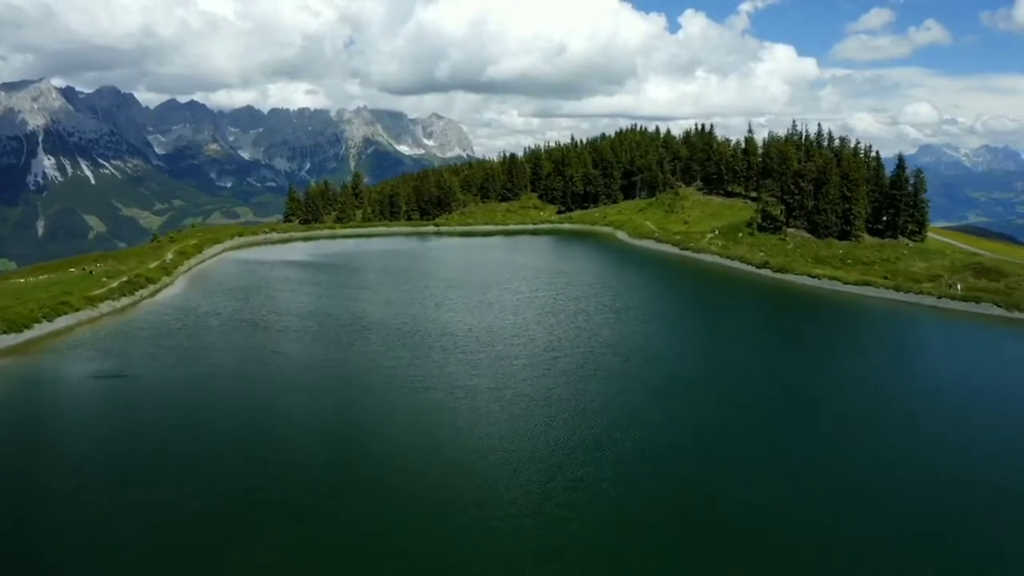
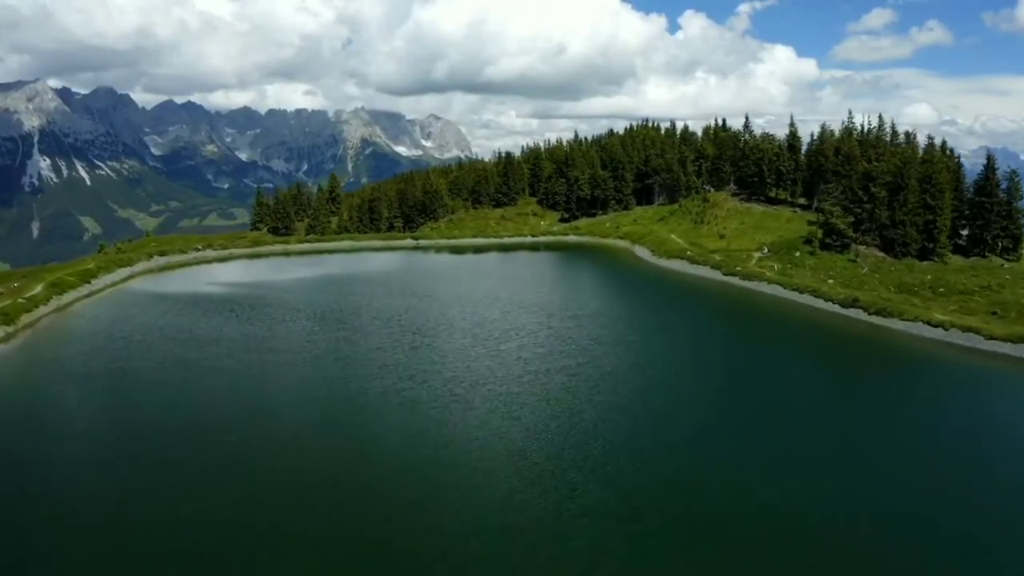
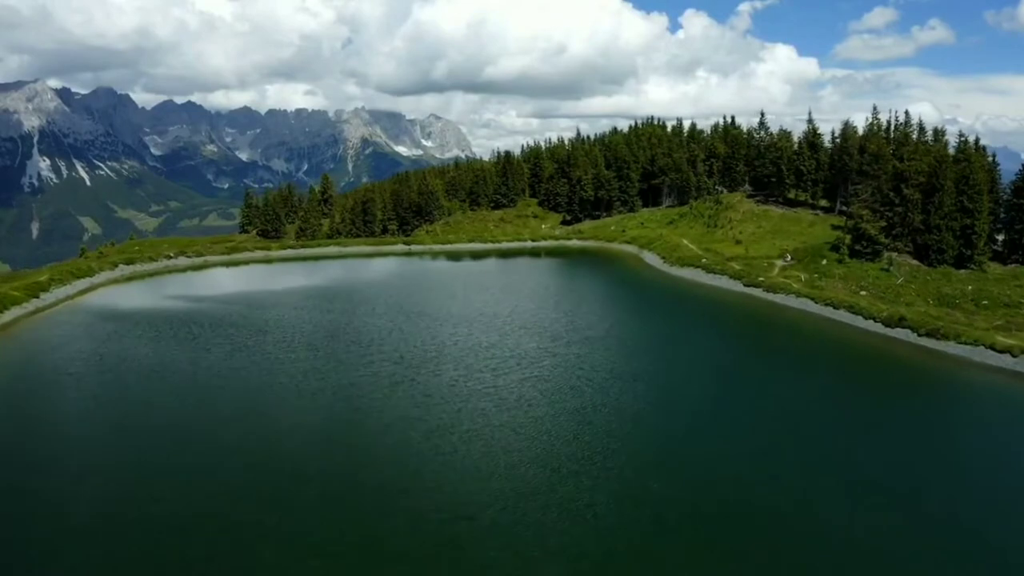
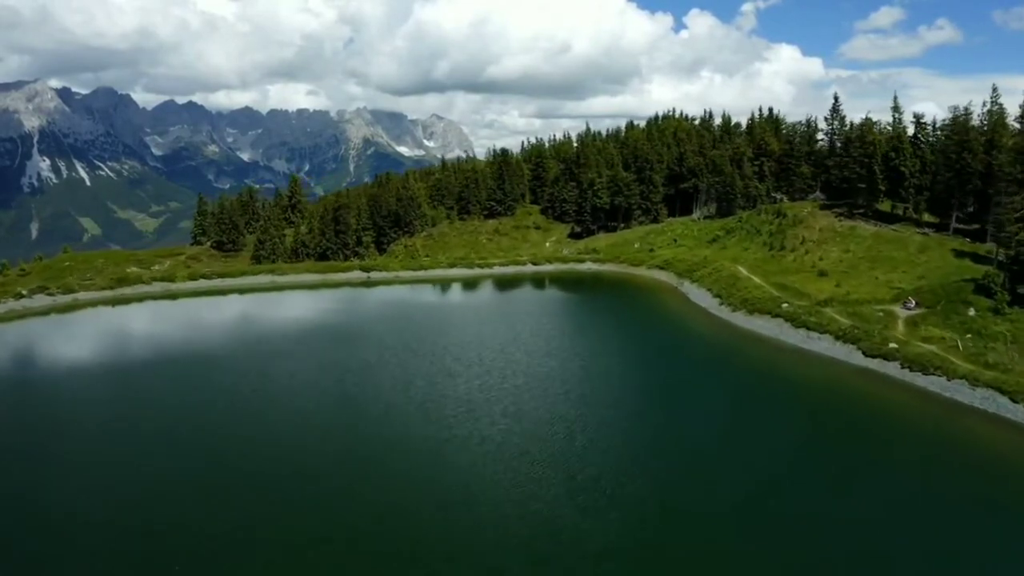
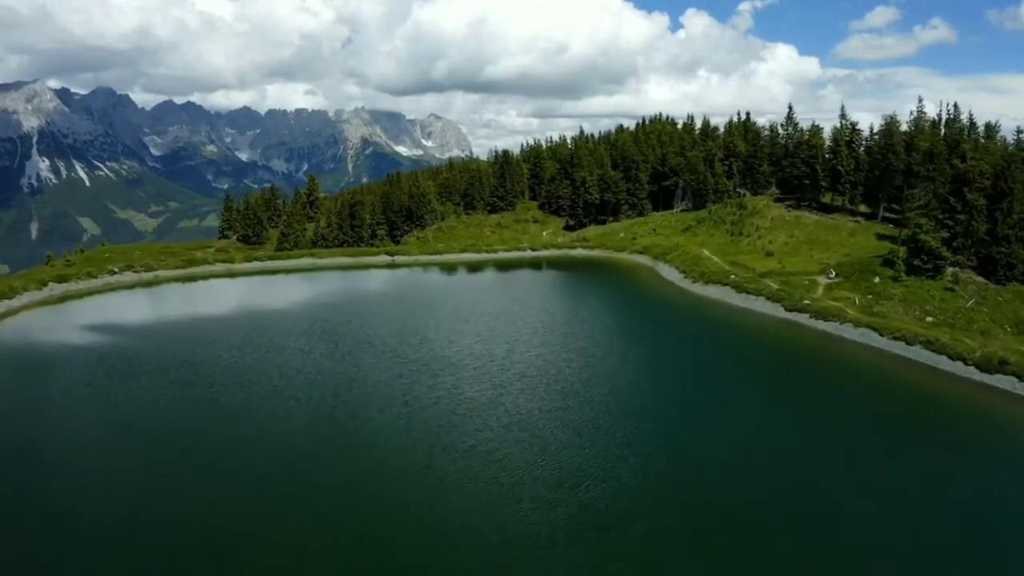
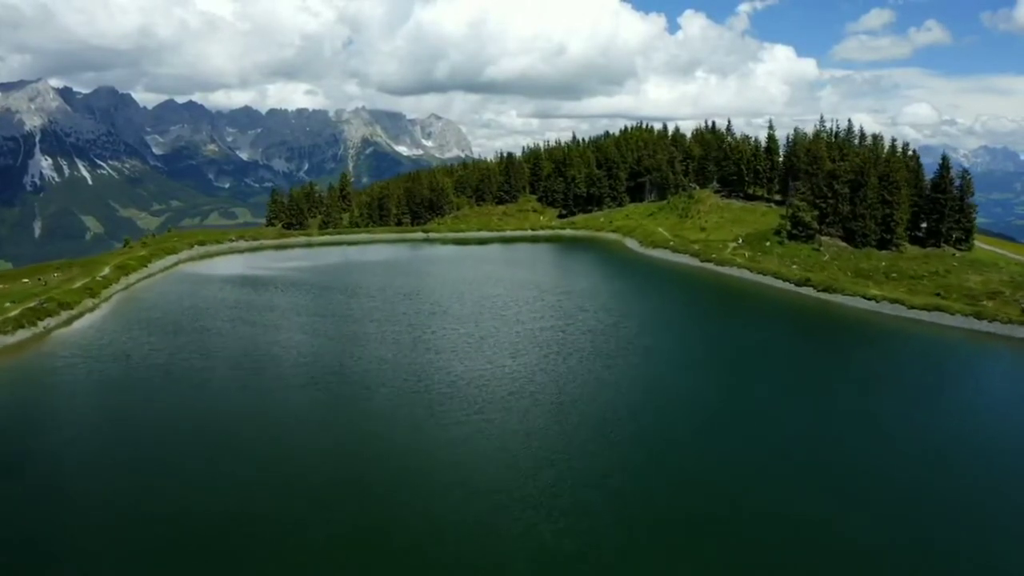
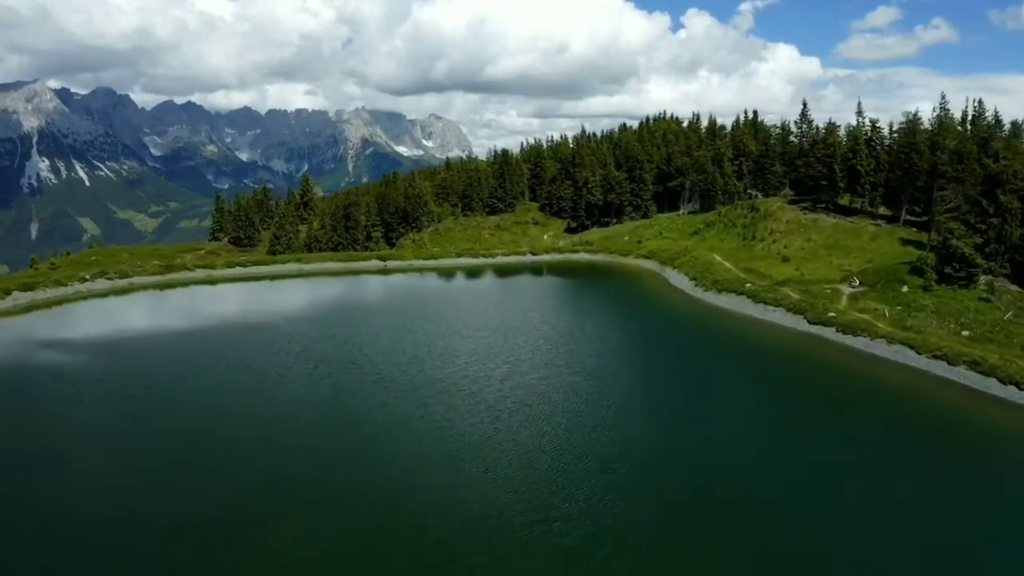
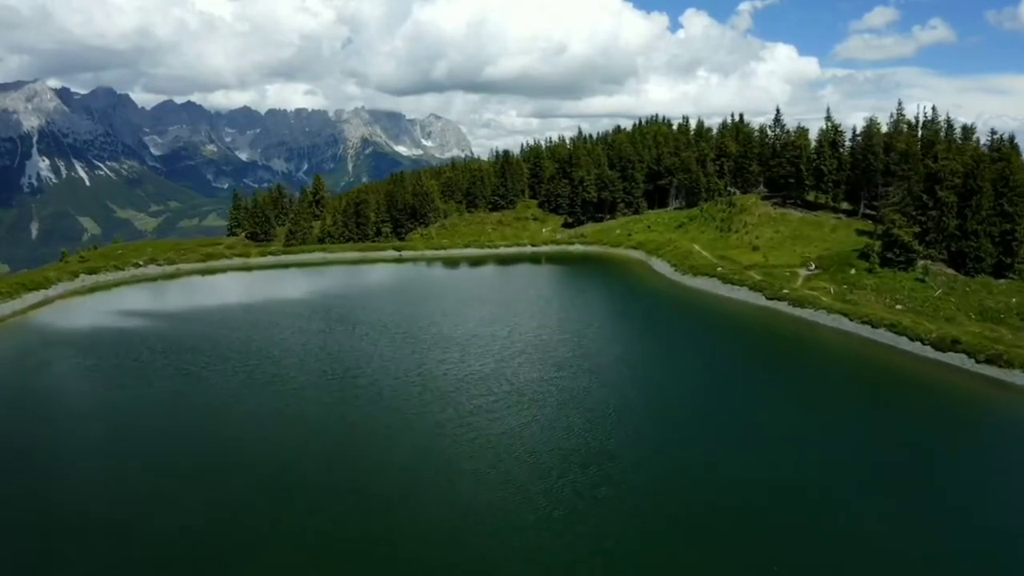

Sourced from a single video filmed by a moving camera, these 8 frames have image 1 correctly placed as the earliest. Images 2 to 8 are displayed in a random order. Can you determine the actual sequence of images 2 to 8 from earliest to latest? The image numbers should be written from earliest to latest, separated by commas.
6, 2, 3, 8, 5, 7, 4
